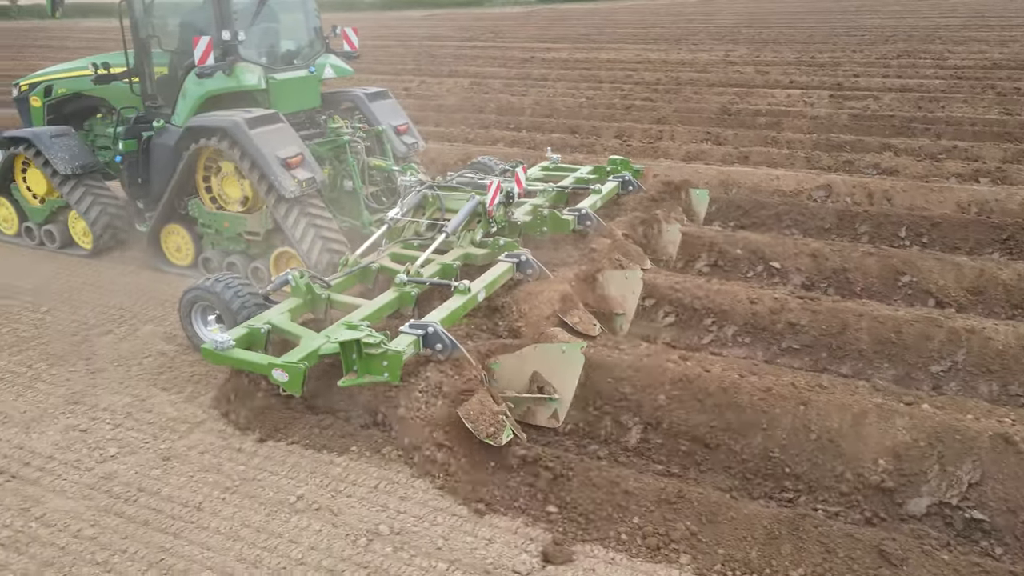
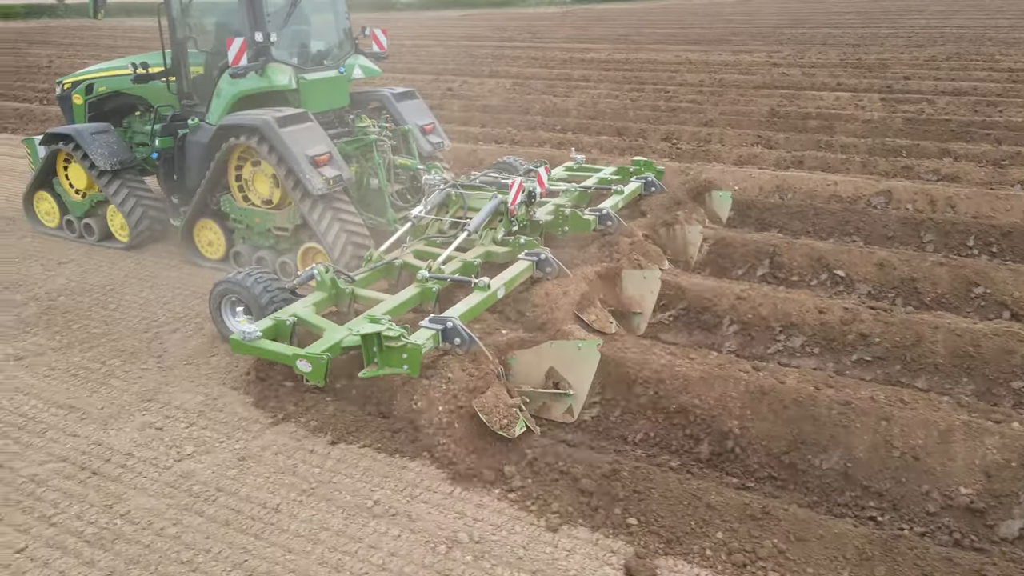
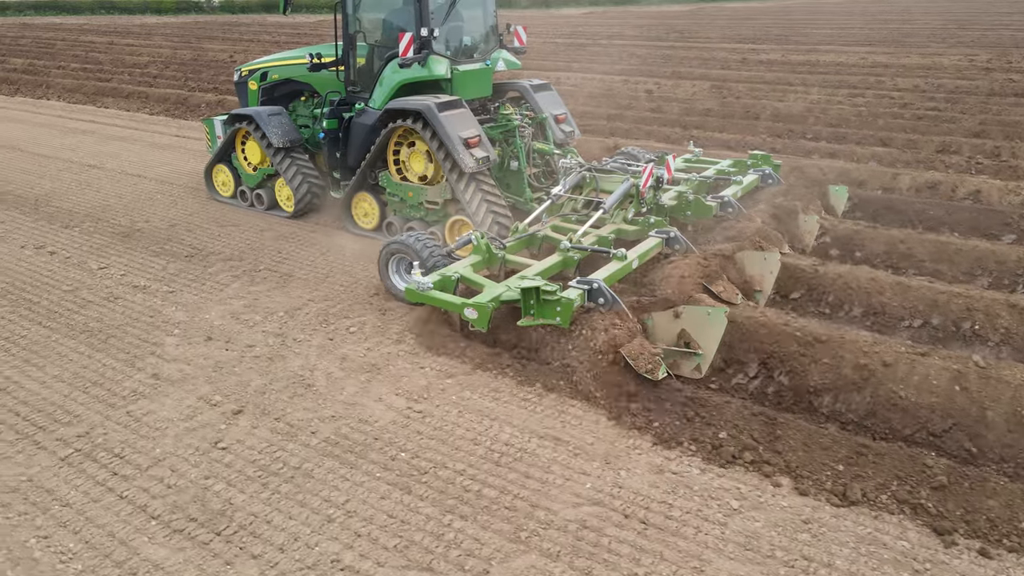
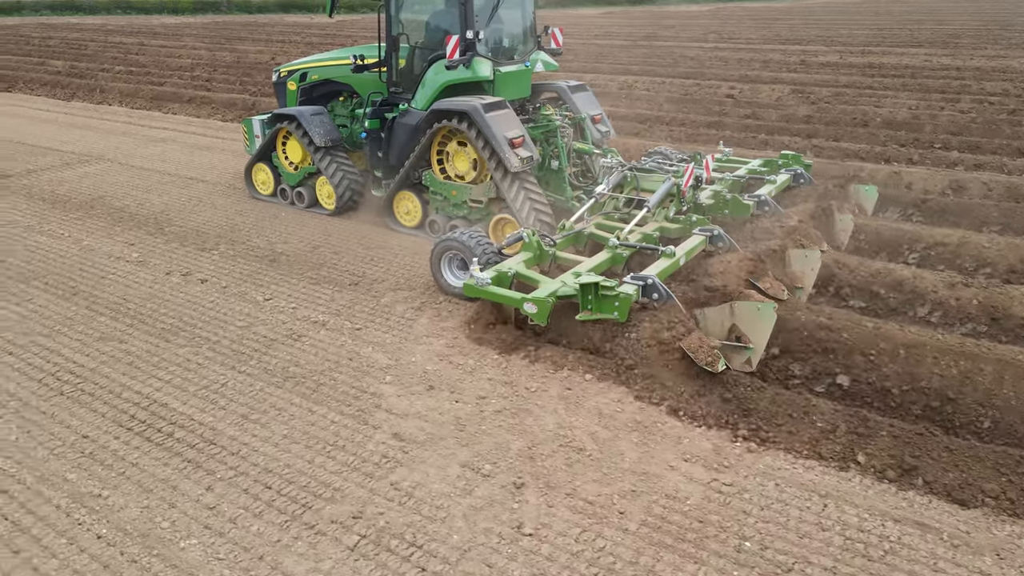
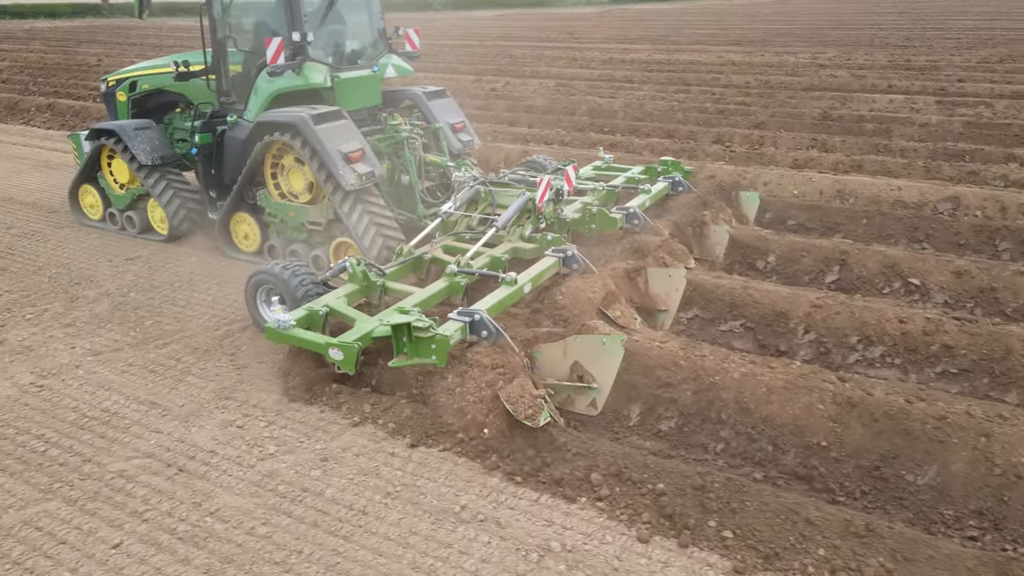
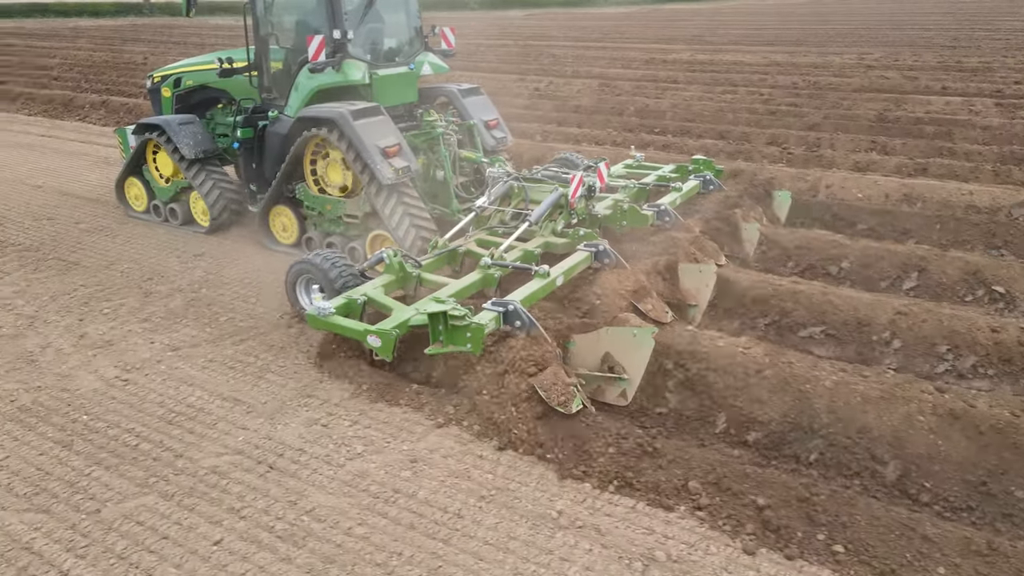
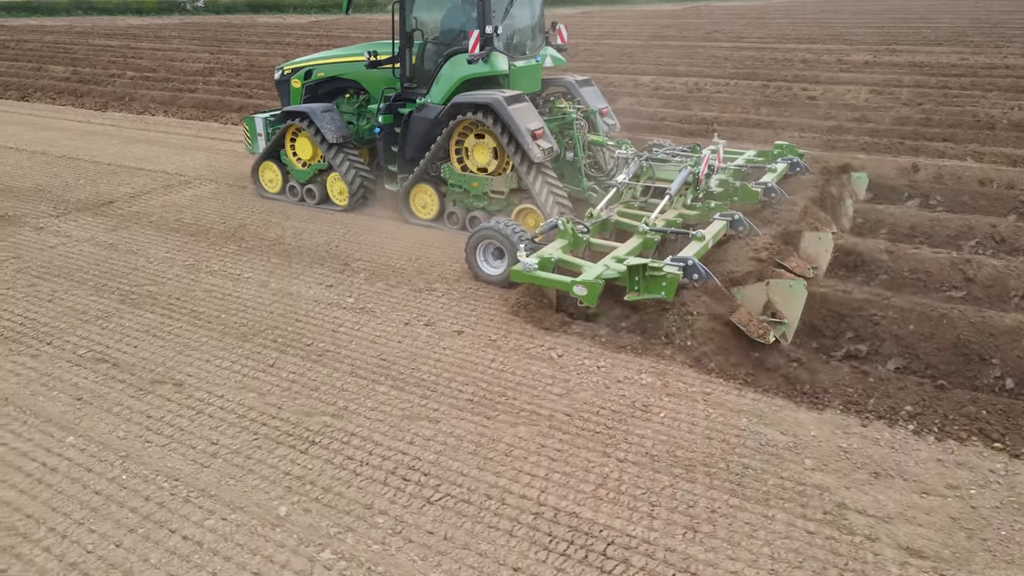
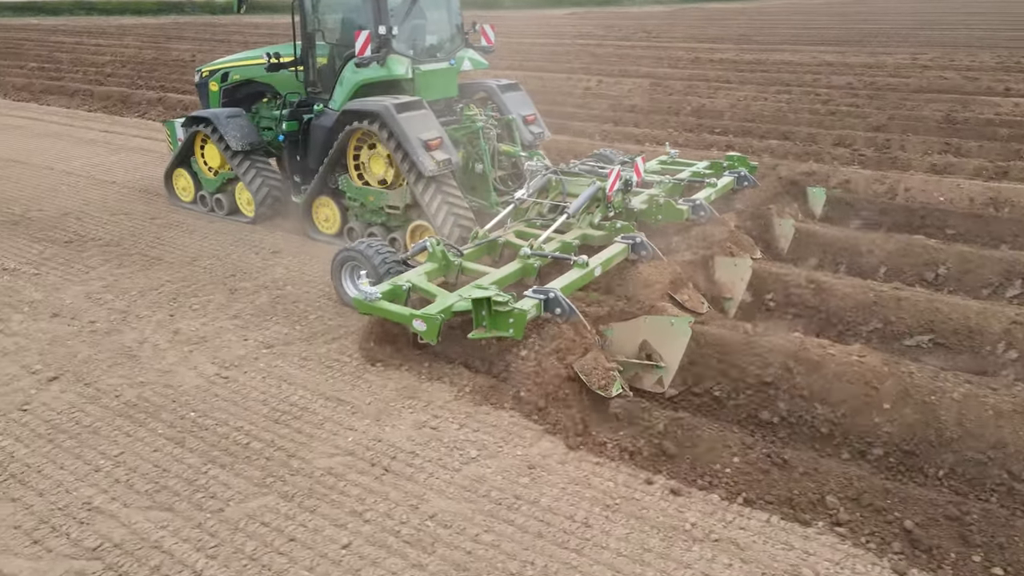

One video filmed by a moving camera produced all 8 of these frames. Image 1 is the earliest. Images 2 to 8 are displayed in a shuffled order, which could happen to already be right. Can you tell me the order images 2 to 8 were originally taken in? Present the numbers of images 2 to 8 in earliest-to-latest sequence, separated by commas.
2, 5, 6, 8, 3, 4, 7
